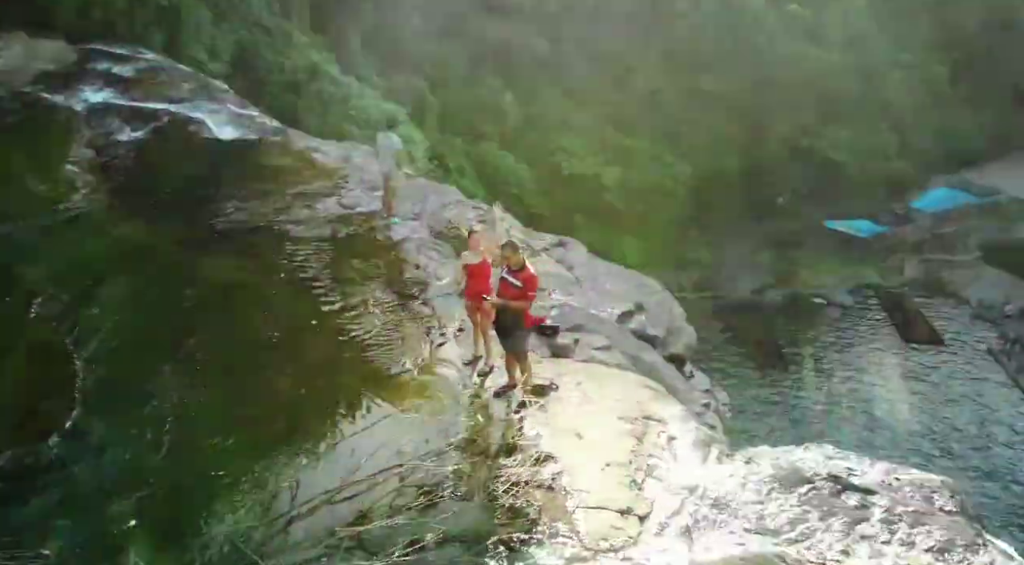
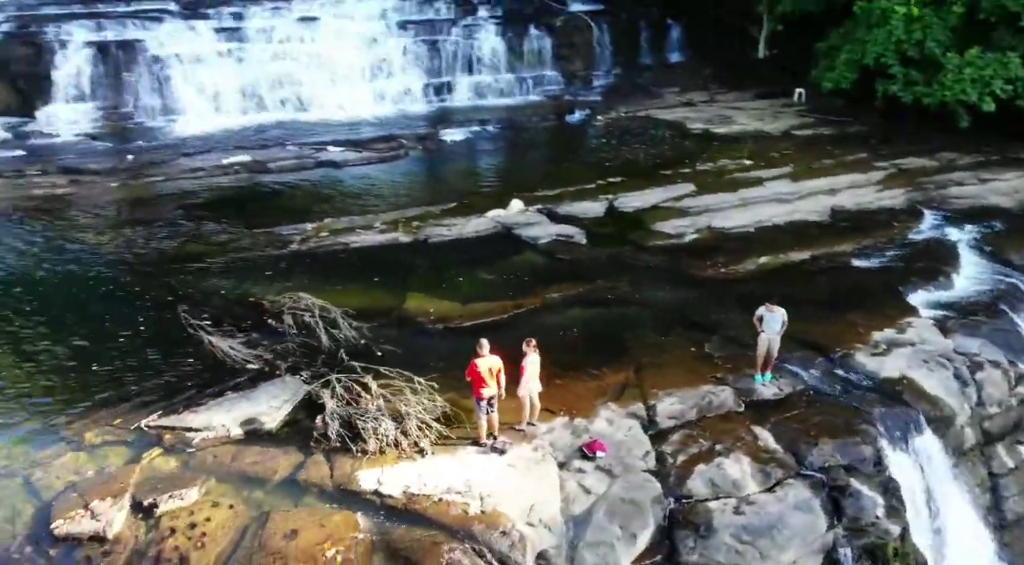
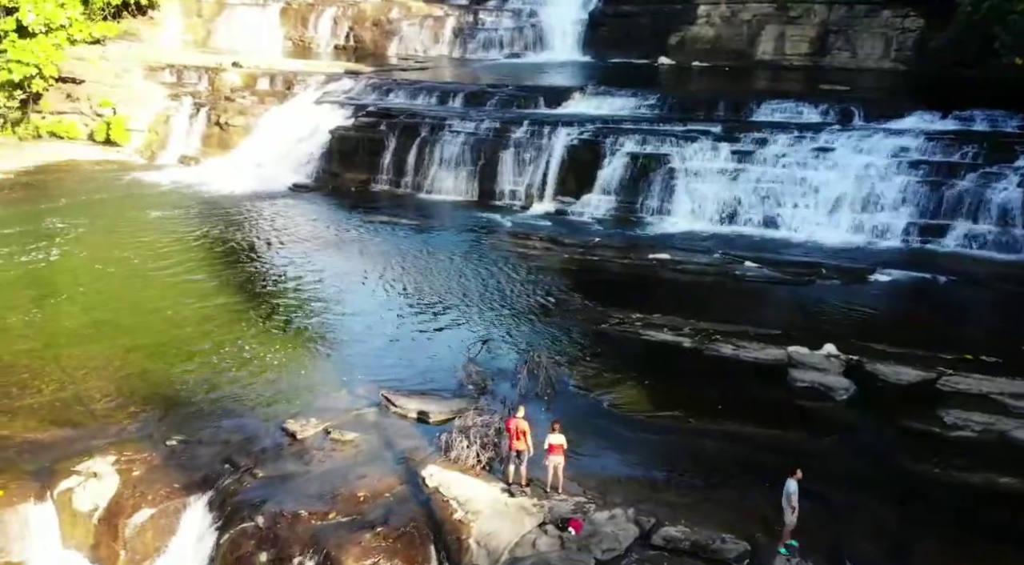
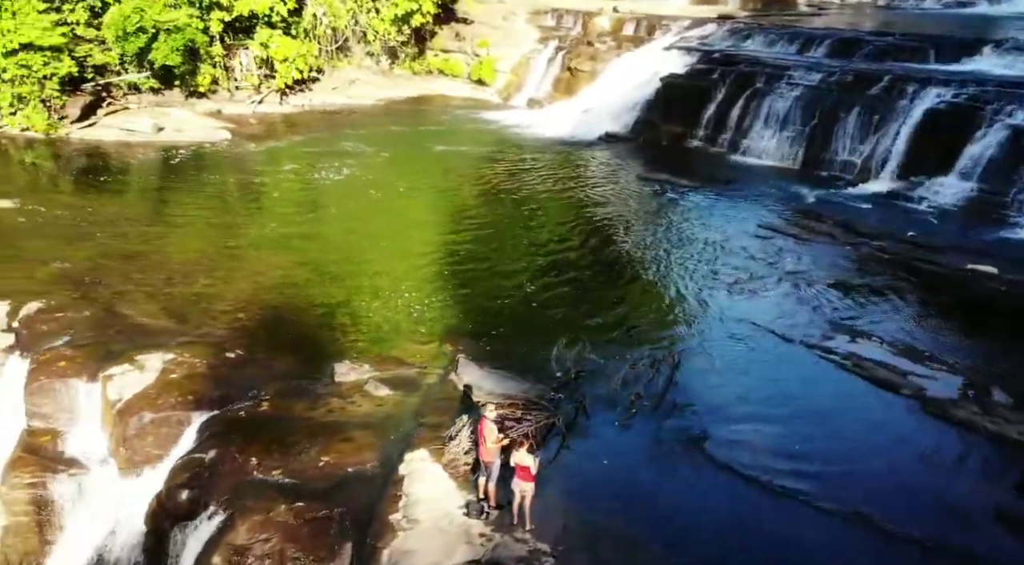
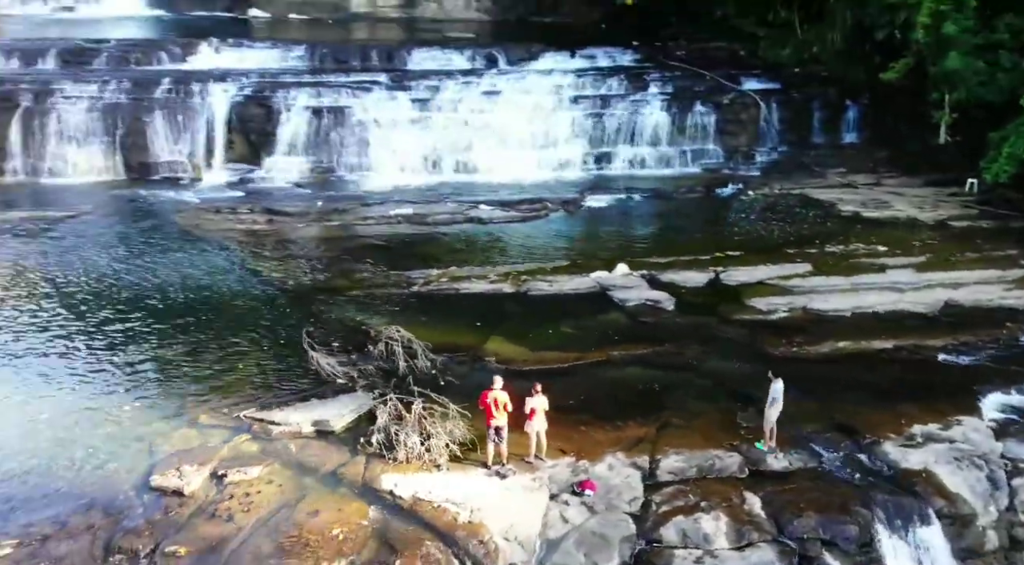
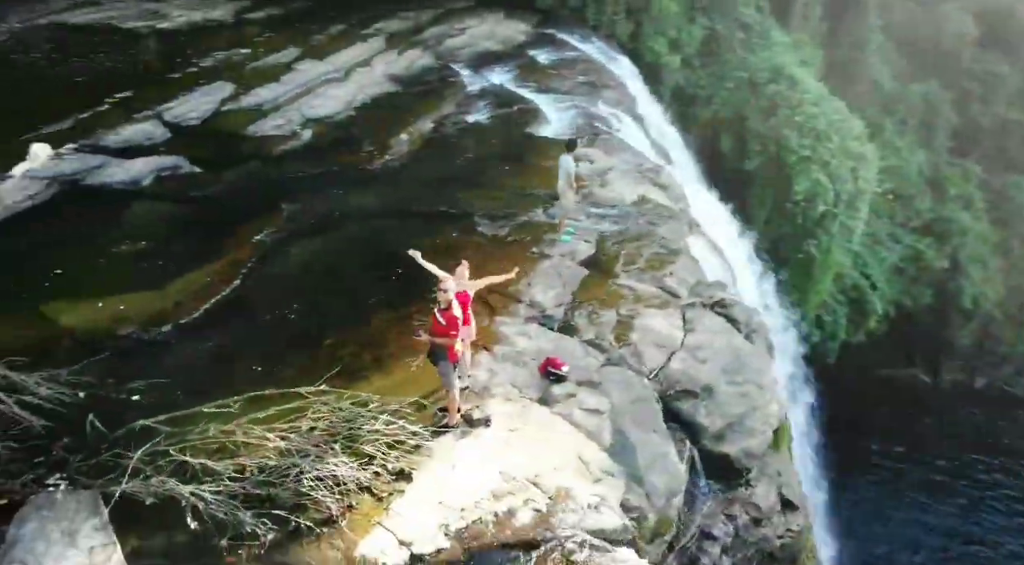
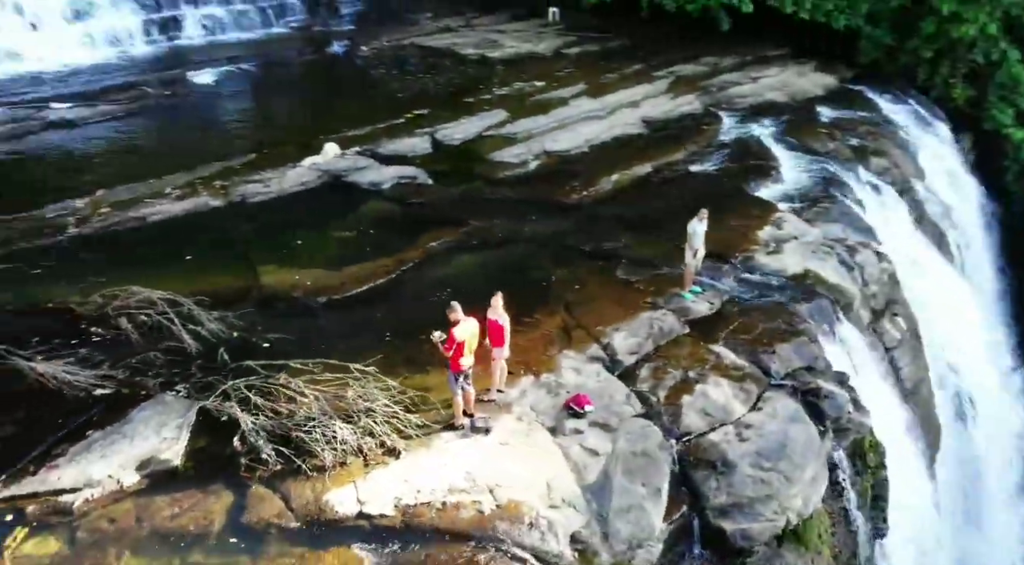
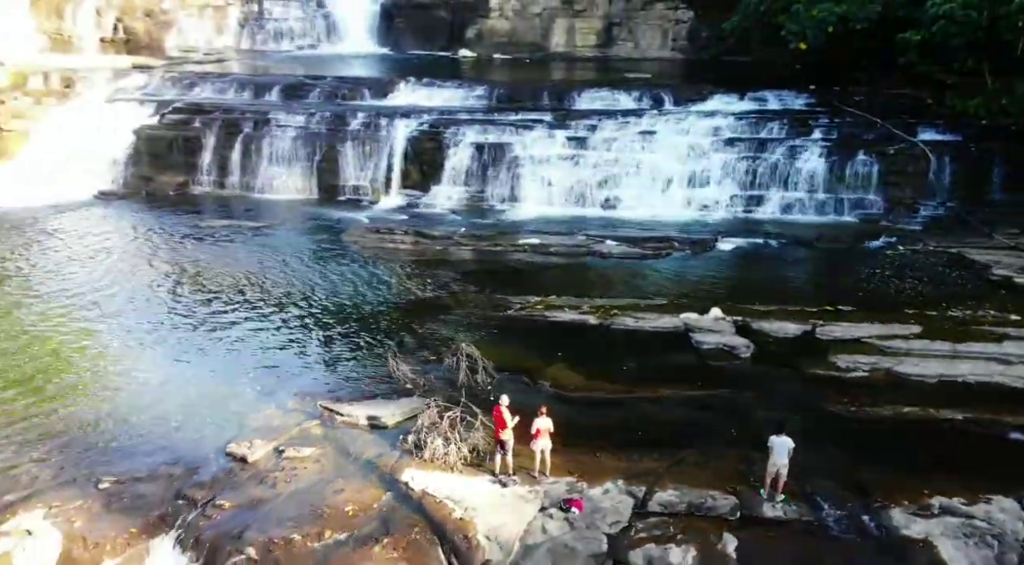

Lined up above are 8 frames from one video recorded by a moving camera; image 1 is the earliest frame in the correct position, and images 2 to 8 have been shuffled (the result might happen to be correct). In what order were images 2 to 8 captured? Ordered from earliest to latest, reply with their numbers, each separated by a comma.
6, 7, 2, 5, 8, 3, 4
